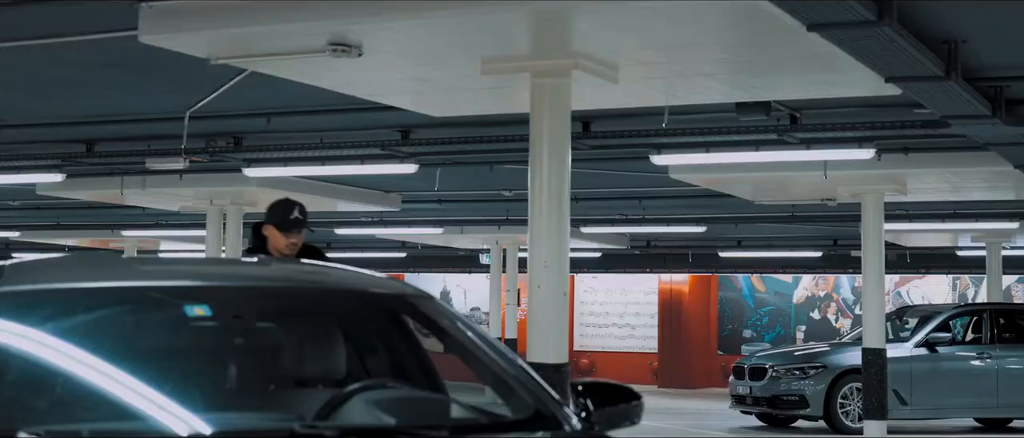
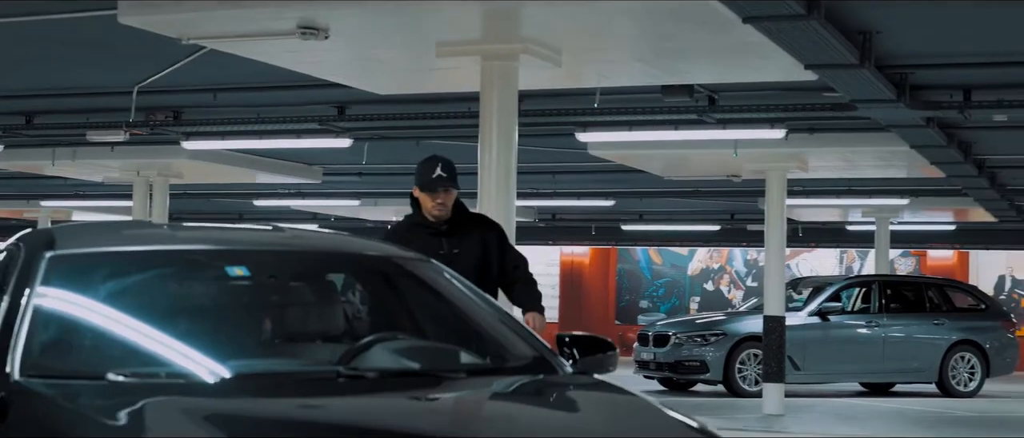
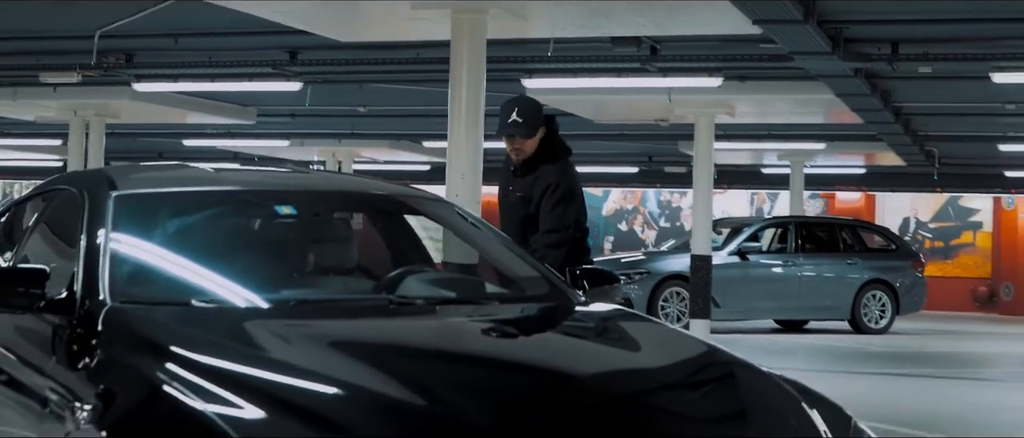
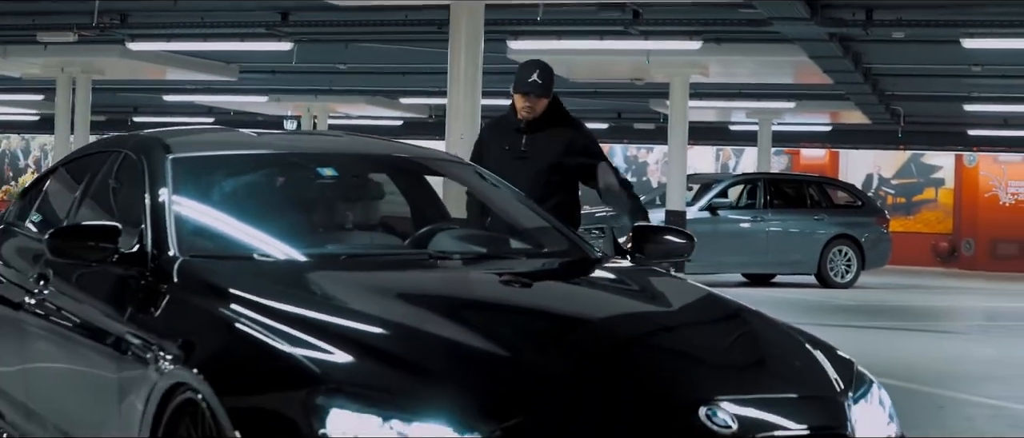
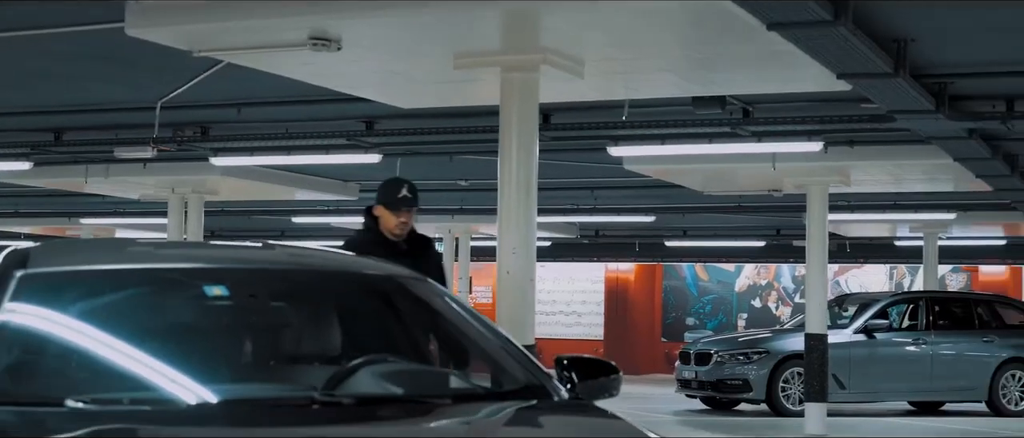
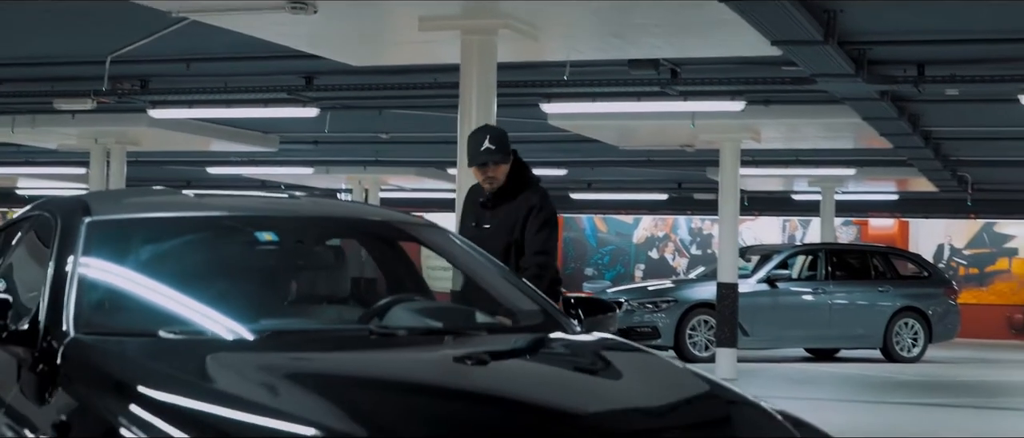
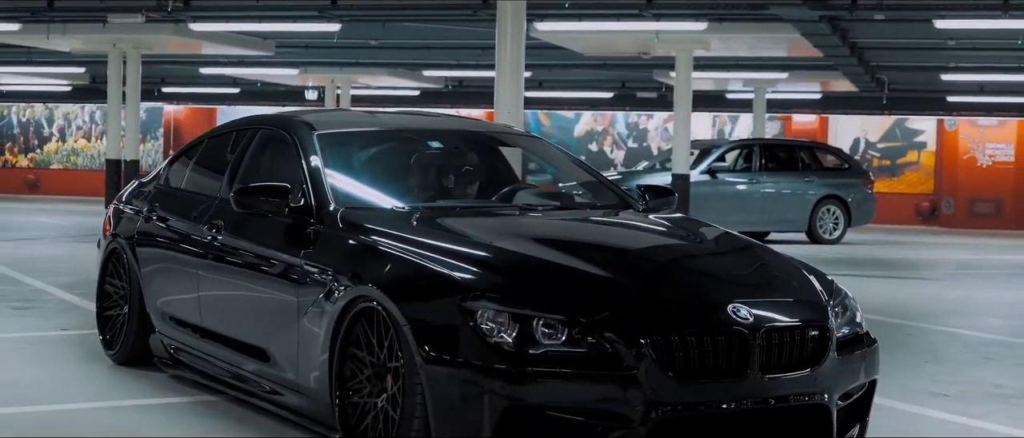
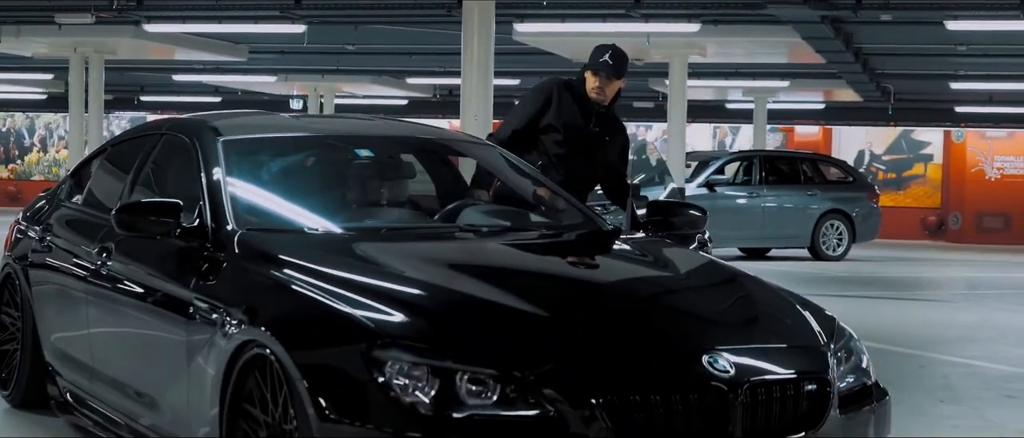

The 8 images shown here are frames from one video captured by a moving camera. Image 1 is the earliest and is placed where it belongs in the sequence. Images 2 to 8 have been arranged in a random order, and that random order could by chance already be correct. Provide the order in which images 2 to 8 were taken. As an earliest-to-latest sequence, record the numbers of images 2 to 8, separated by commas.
5, 2, 6, 3, 4, 8, 7
